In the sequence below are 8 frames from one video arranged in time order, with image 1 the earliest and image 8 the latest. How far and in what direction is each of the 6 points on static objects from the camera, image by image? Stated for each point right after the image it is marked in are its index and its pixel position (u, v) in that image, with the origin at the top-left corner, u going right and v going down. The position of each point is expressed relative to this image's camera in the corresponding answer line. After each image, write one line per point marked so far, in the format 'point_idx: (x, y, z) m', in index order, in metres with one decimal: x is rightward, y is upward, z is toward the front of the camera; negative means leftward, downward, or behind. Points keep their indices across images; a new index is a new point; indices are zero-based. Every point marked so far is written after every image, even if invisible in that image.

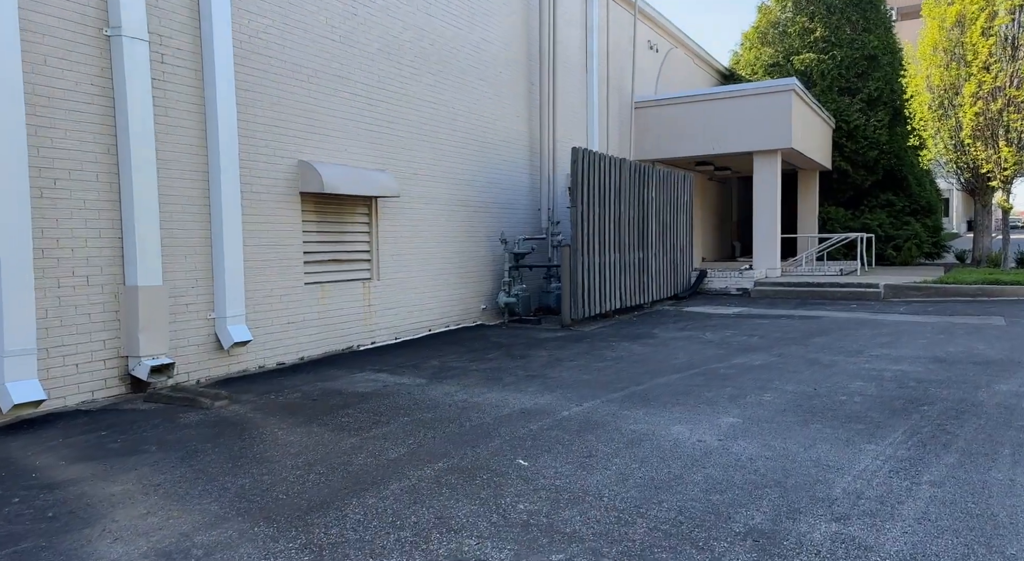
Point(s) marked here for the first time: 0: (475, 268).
0: (-0.6, +0.2, +10.8) m
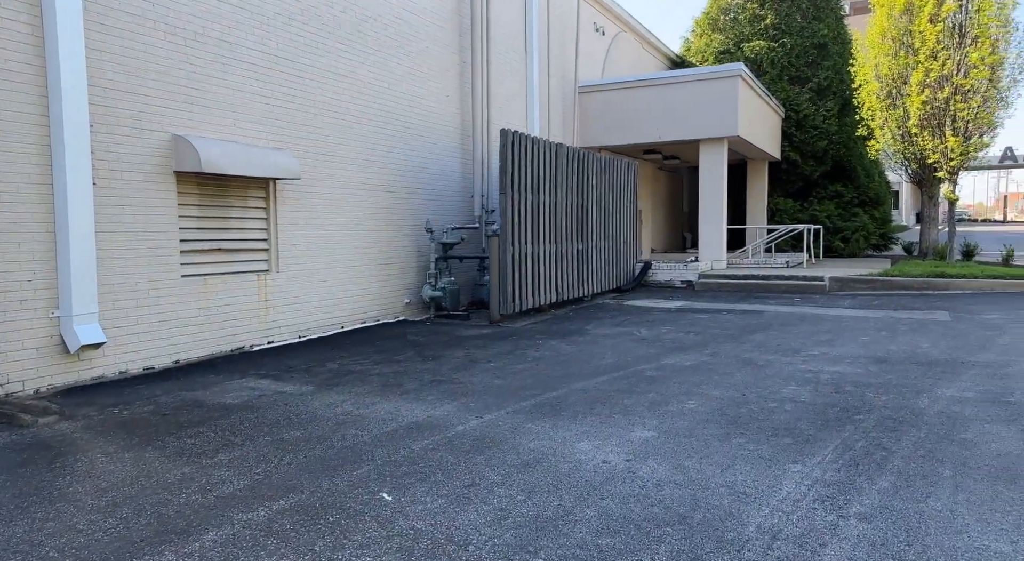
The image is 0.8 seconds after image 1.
0: (-1.7, +0.3, +10.0) m
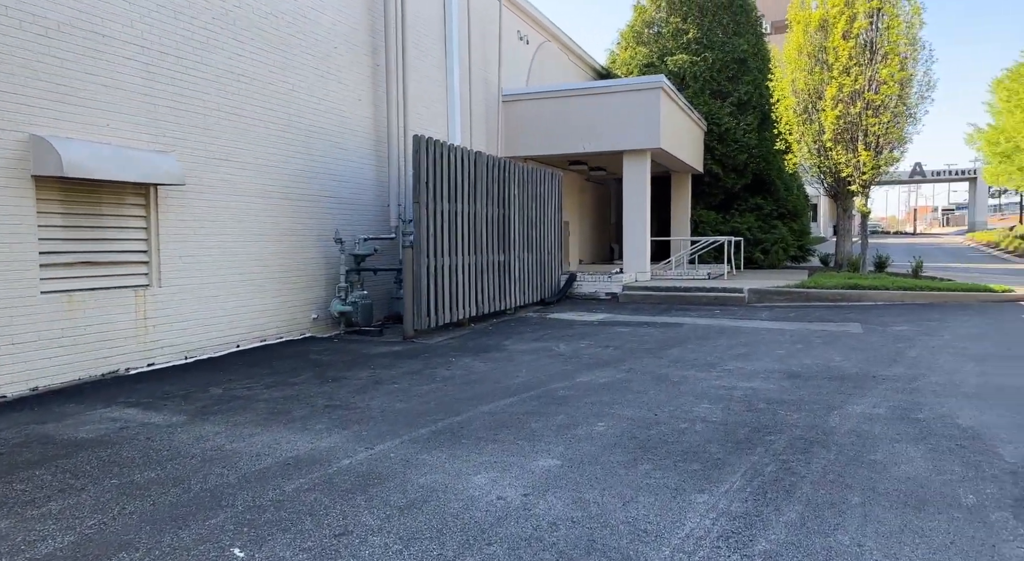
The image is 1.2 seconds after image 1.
0: (-2.9, +0.1, +9.4) m
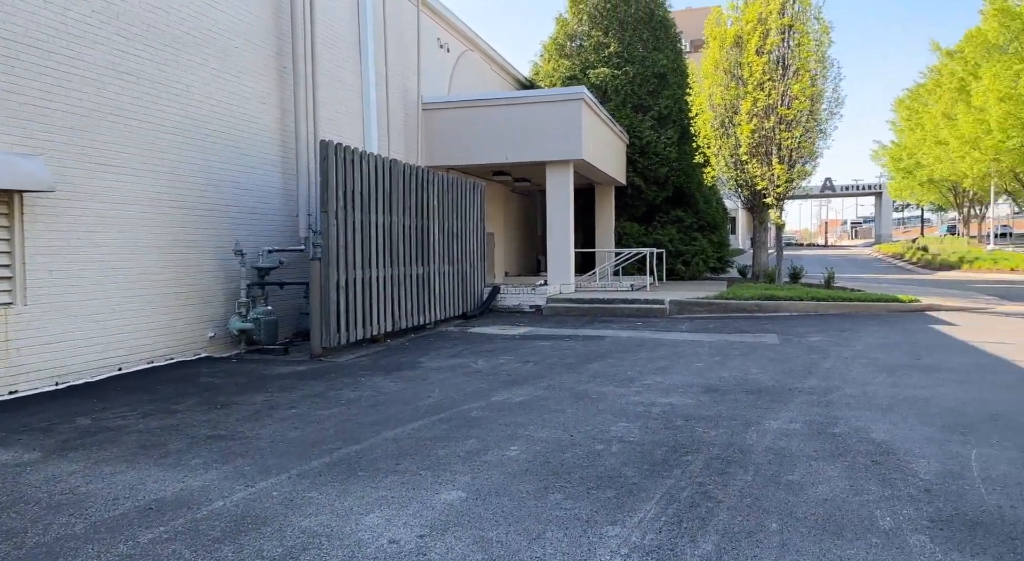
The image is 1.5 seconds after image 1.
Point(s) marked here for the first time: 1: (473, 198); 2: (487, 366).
0: (-4.0, -0.1, +8.7) m
1: (-0.8, +1.7, +14.1) m
2: (-0.3, -1.1, +8.4) m
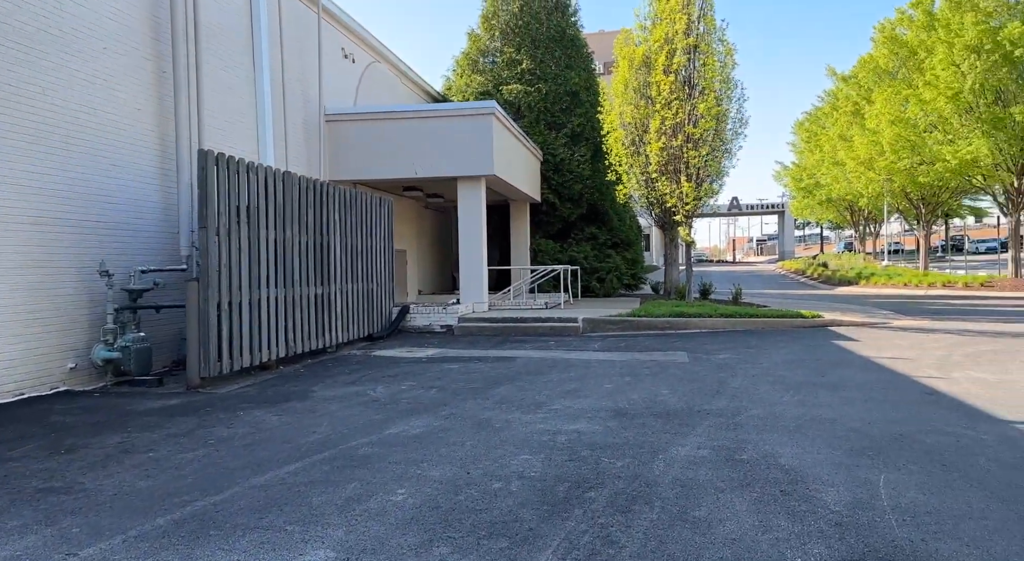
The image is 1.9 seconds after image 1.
0: (-5.1, -0.4, +7.7) m
1: (-2.6, +1.3, +13.4) m
2: (-1.4, -1.3, +7.8) m
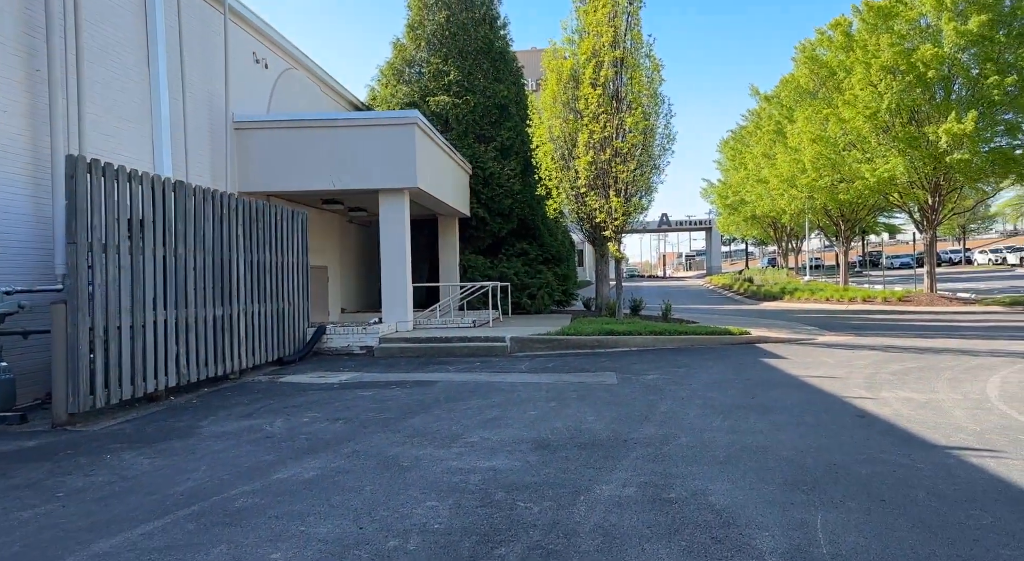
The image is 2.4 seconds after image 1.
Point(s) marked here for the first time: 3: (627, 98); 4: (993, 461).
0: (-6.0, -0.6, +6.6) m
1: (-4.0, +1.0, +12.6) m
2: (-2.3, -1.5, +7.0) m
3: (+2.7, +4.2, +15.9) m
4: (+3.9, -1.5, +5.6) m
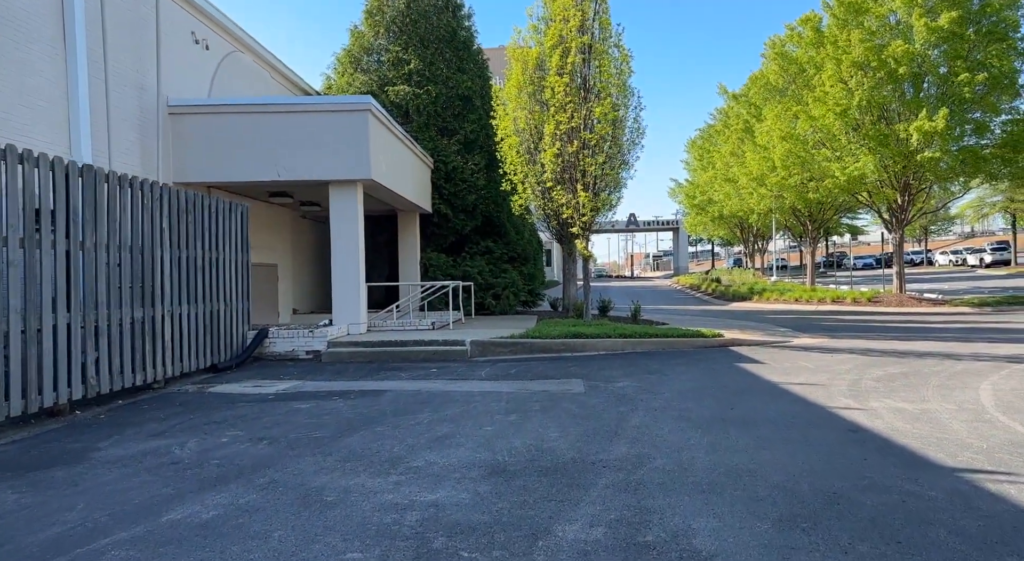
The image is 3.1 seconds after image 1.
0: (-6.4, -0.5, +5.4) m
1: (-4.7, +1.0, +11.5) m
2: (-2.8, -1.5, +6.0) m
3: (+1.9, +4.2, +15.1) m
4: (+3.6, -1.5, +4.9) m
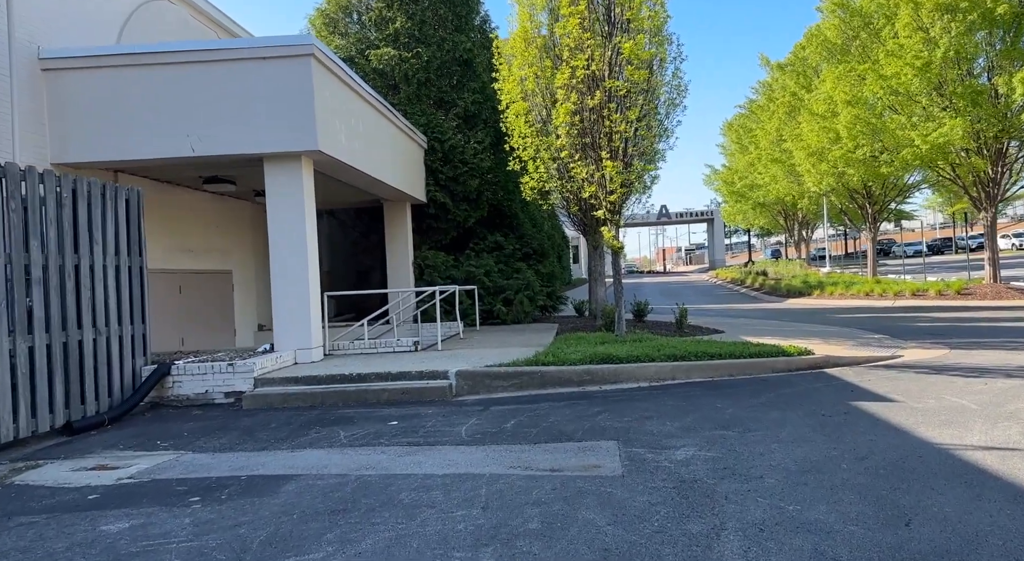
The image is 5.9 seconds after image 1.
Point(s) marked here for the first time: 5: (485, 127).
0: (-6.7, -0.8, +2.1) m
1: (-4.7, +0.8, +8.1) m
2: (-3.0, -1.6, +2.6) m
3: (+1.9, +4.2, +11.4) m
4: (+3.3, -1.4, +1.2) m
5: (-0.7, +3.7, +16.2) m
